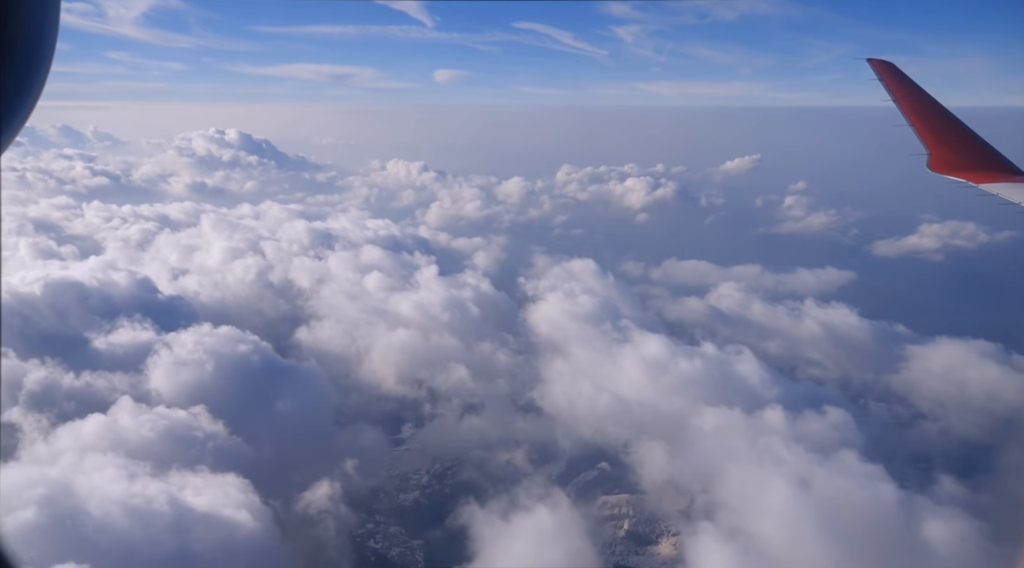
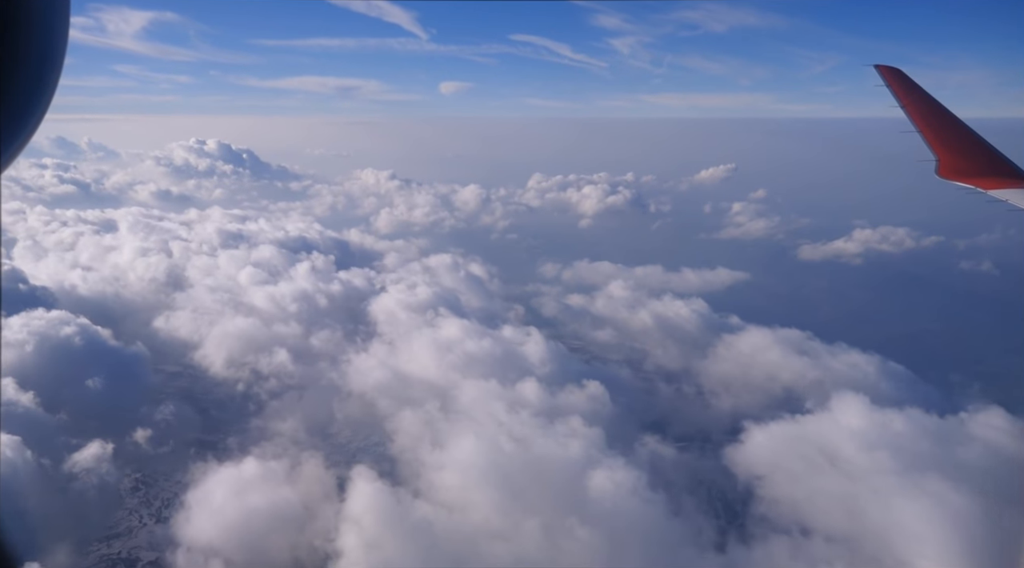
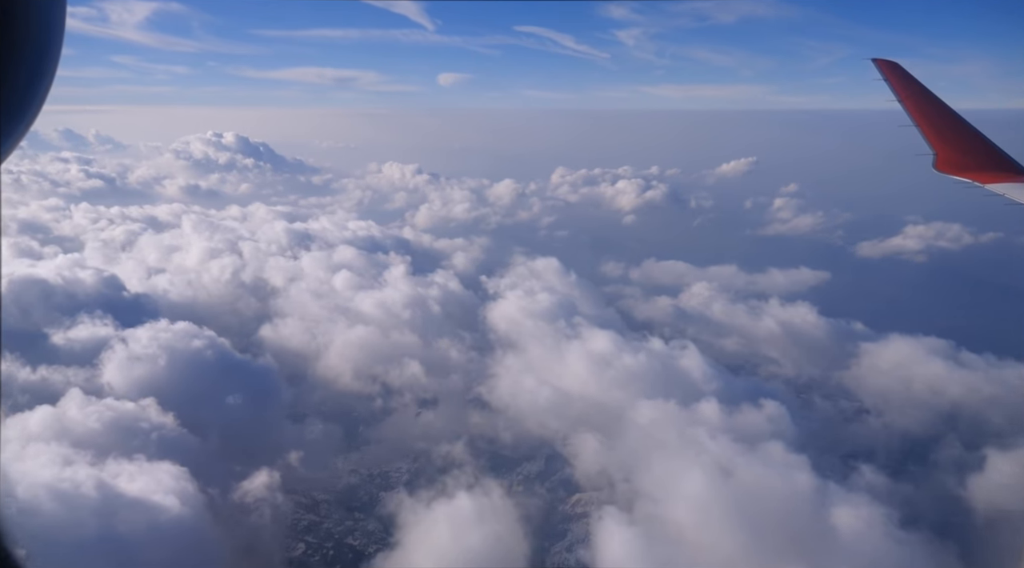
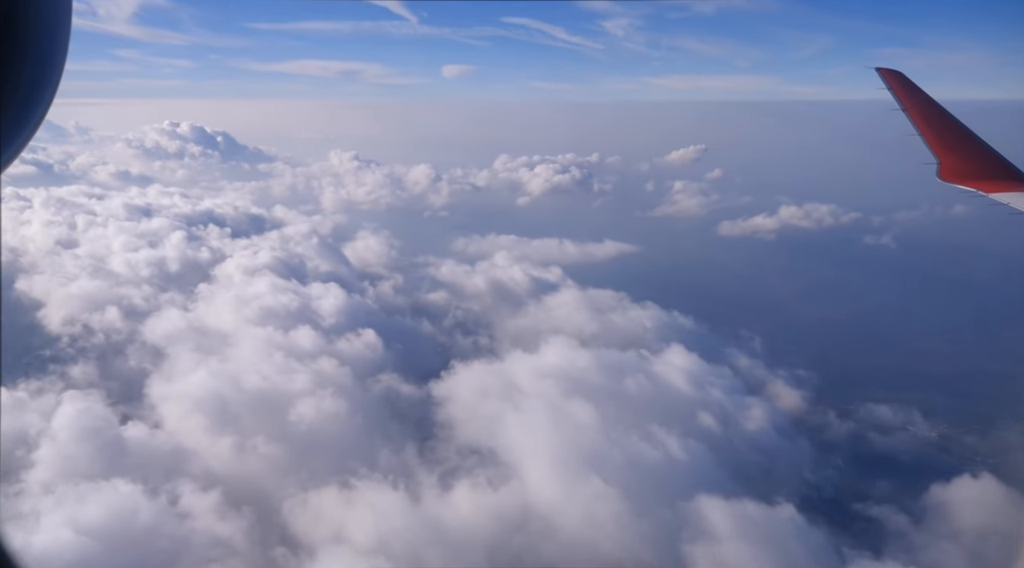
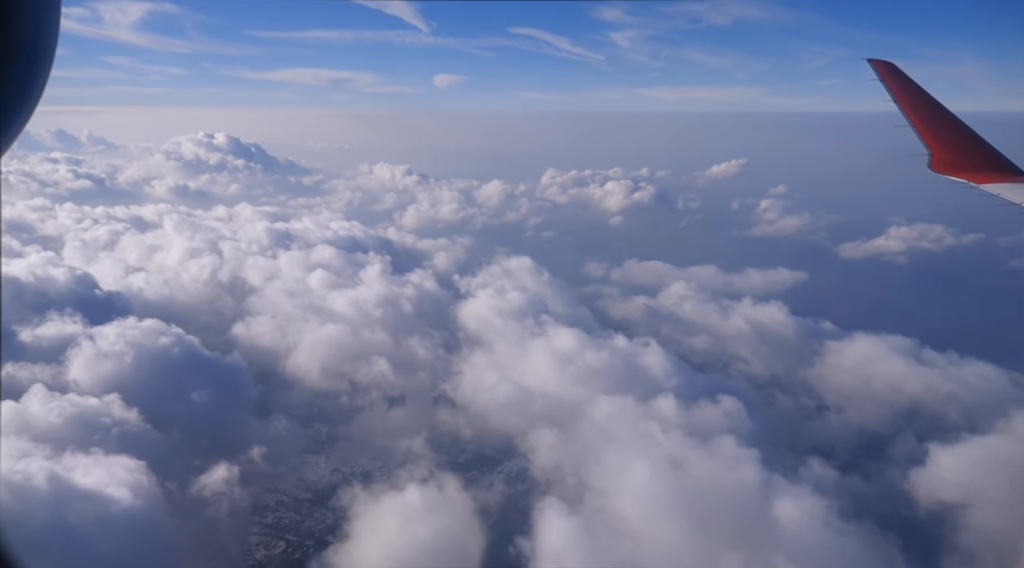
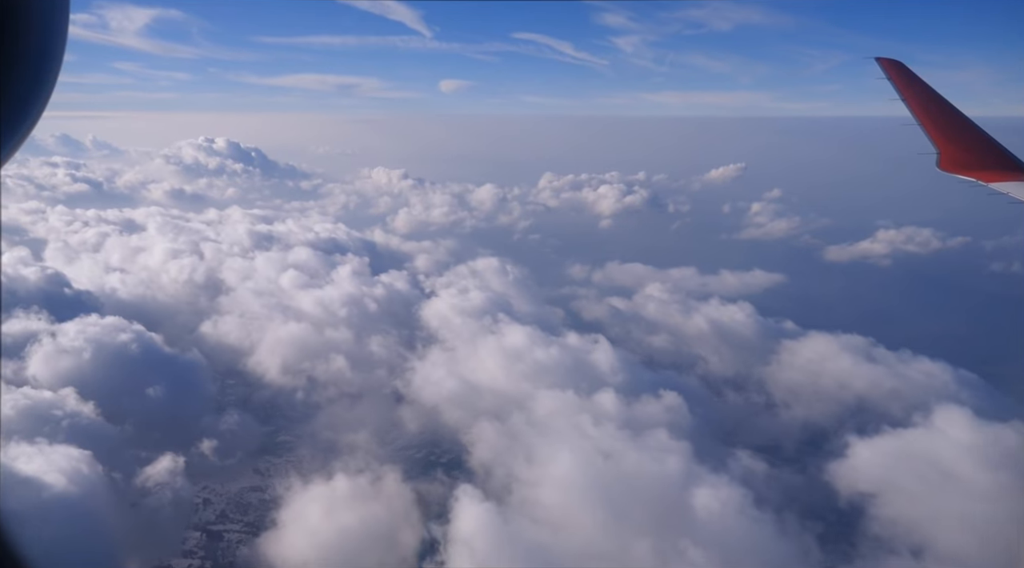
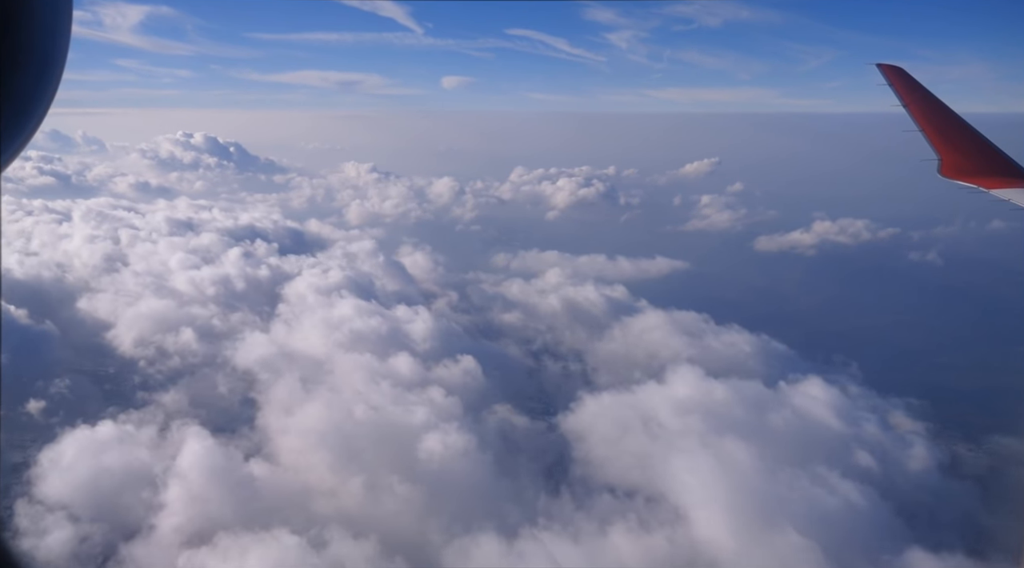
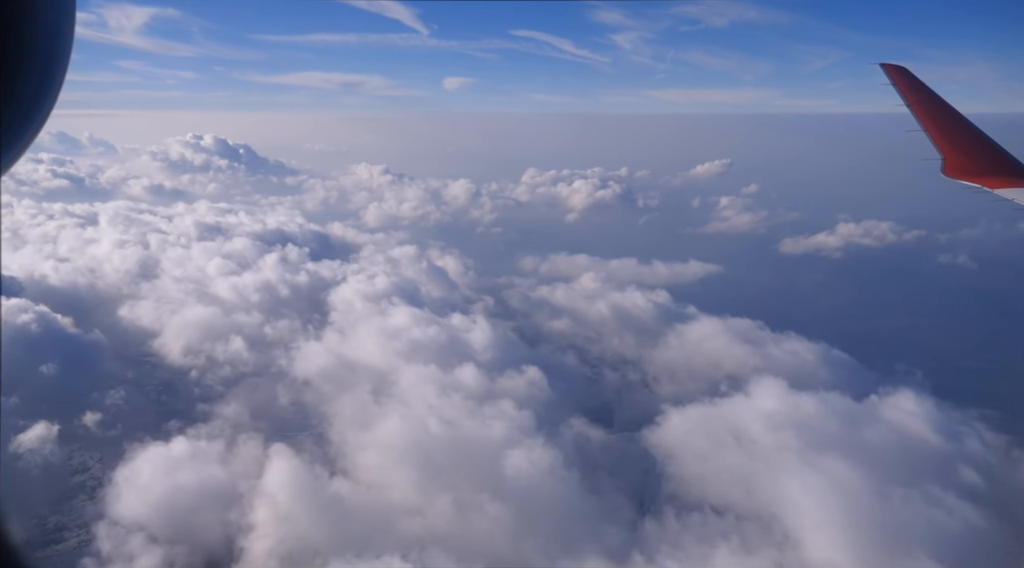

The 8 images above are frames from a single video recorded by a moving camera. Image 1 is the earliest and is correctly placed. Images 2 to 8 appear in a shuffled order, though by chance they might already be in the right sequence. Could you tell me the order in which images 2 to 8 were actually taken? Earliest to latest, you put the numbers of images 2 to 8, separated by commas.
3, 5, 6, 2, 8, 7, 4
